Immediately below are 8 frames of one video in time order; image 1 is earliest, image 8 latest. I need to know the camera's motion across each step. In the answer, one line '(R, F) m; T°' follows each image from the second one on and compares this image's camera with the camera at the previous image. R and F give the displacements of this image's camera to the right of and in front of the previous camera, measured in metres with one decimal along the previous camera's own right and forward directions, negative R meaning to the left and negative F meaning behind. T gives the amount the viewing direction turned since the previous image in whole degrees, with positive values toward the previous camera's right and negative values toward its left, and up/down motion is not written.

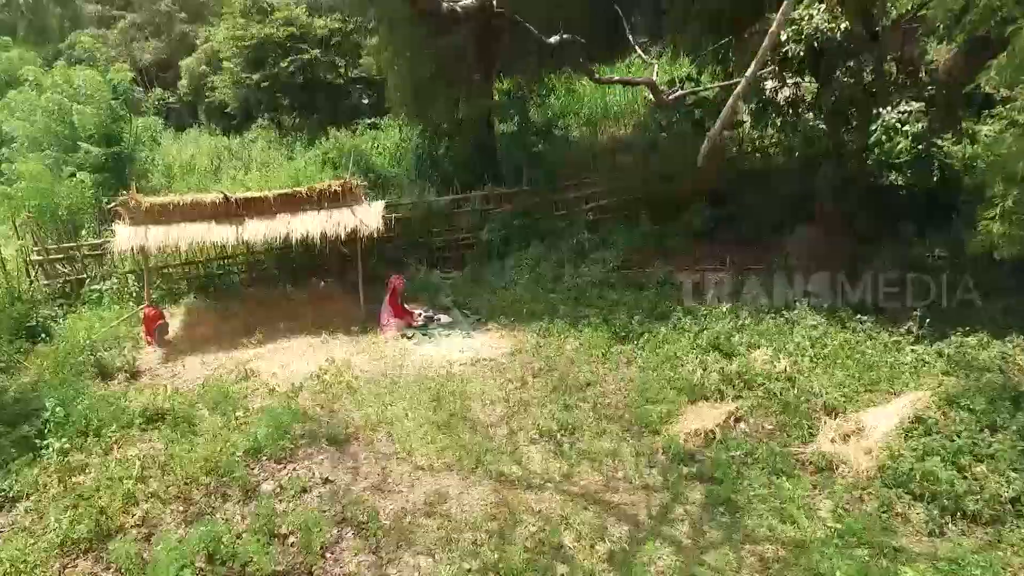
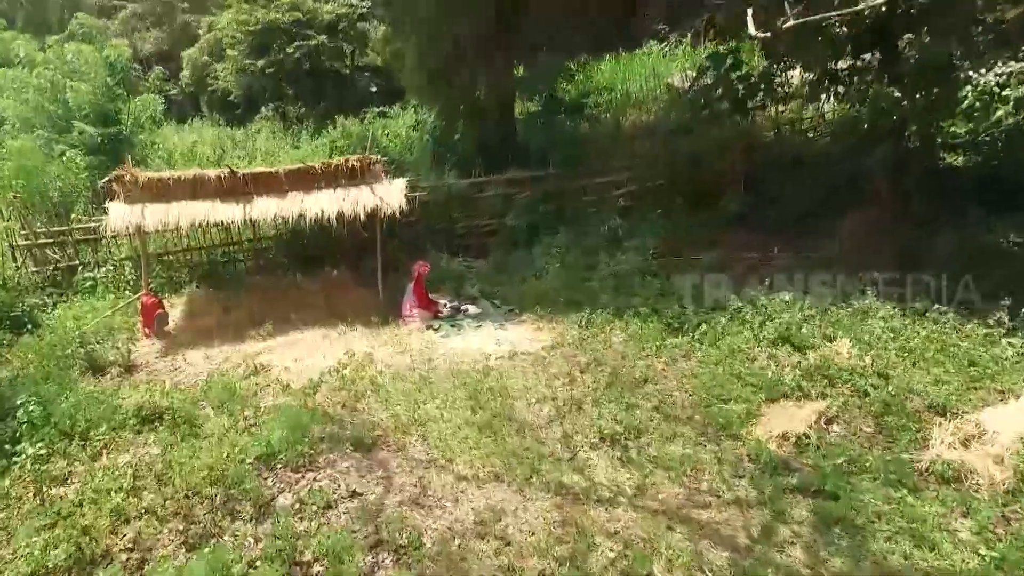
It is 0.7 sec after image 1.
(-0.5, +1.0) m; 0°
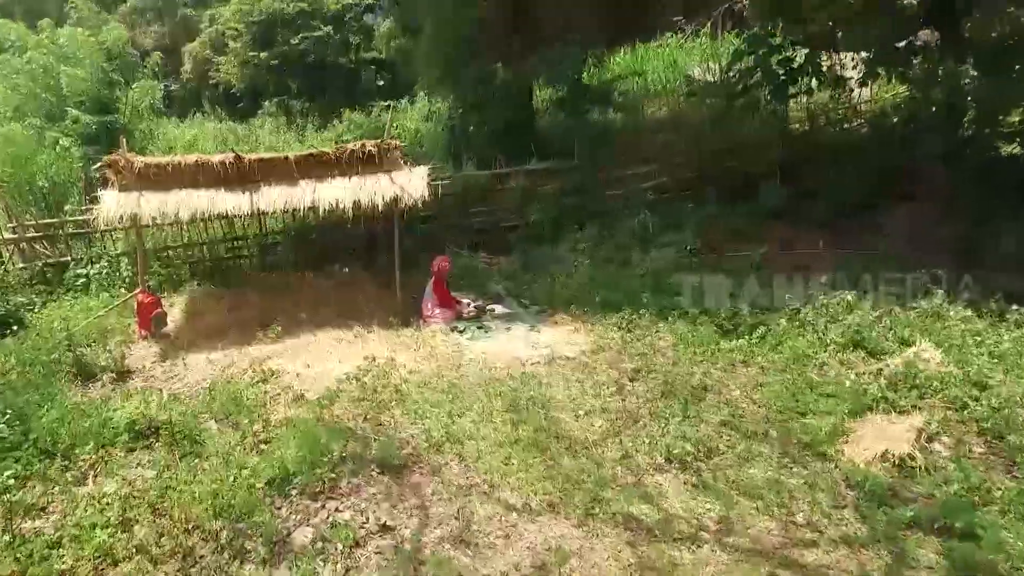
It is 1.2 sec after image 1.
(-0.4, +0.8) m; 0°
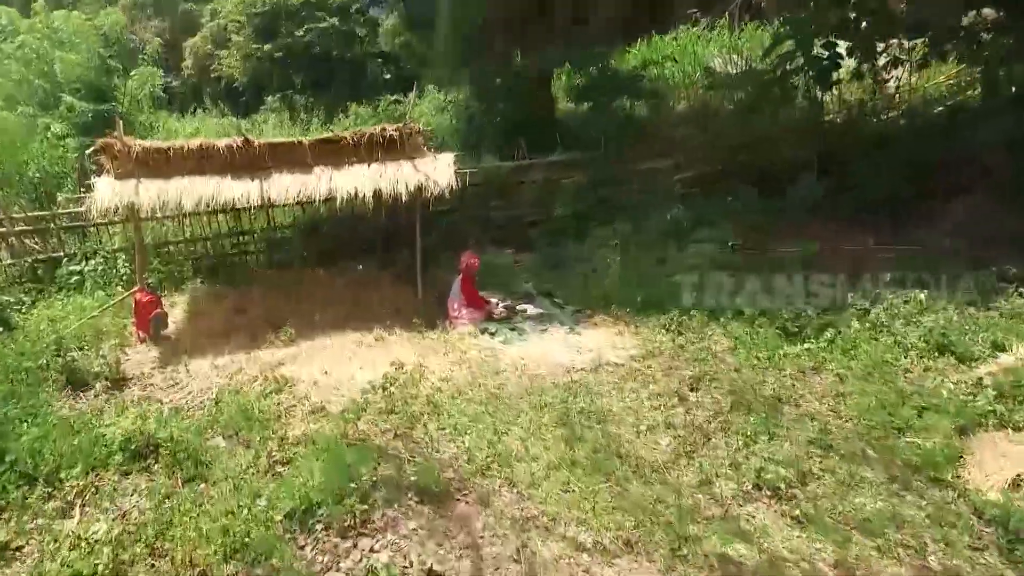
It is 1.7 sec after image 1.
(-0.4, +0.7) m; 0°
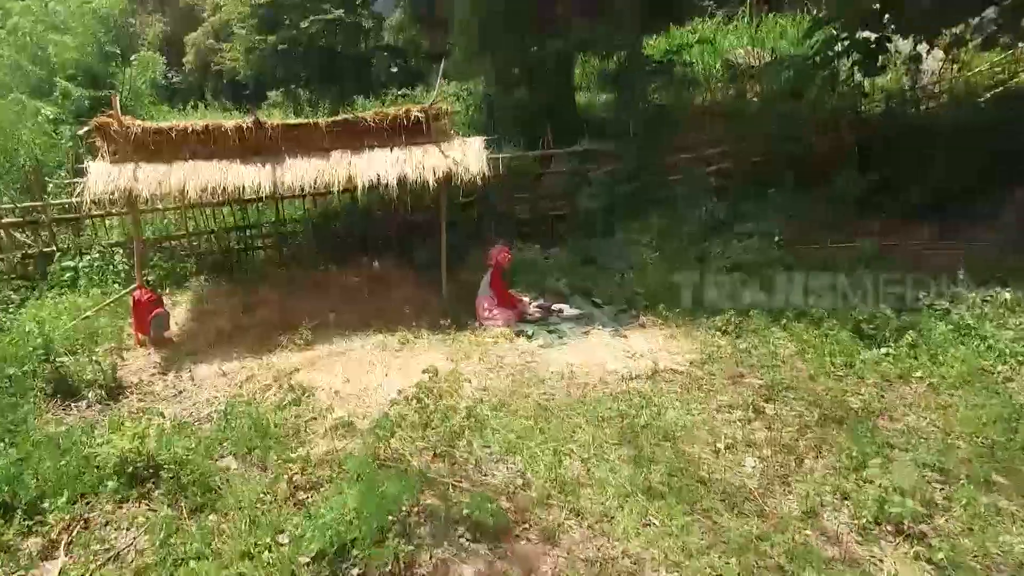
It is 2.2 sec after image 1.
(-0.4, +0.7) m; 0°
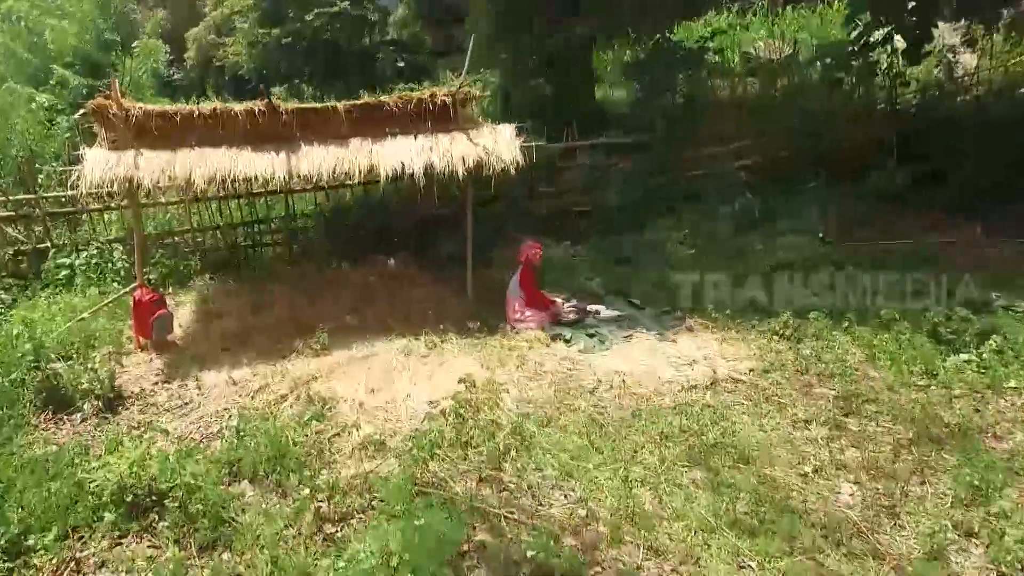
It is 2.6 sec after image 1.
(-0.4, +0.6) m; 0°
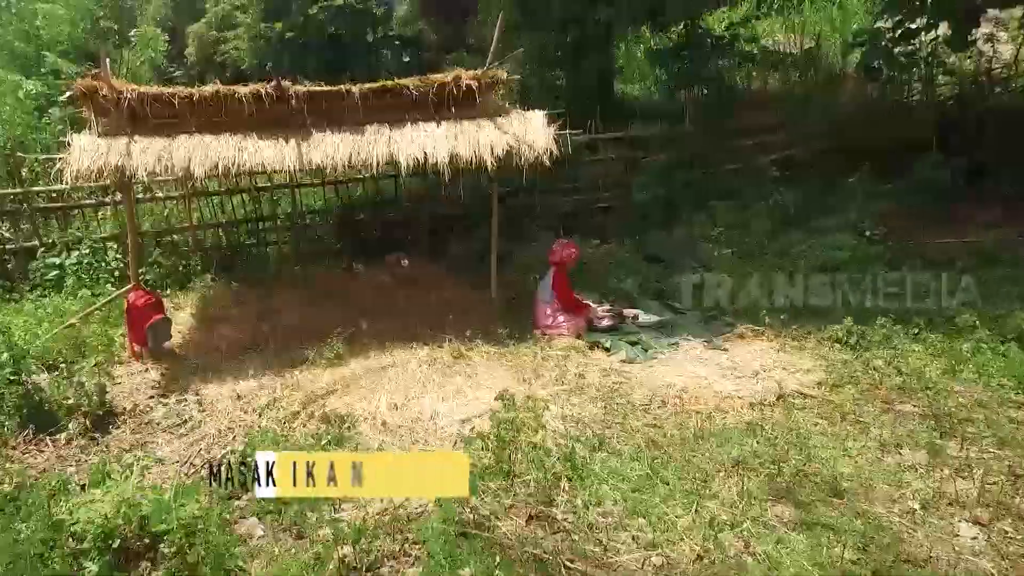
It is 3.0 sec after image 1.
(-0.3, +0.6) m; 0°
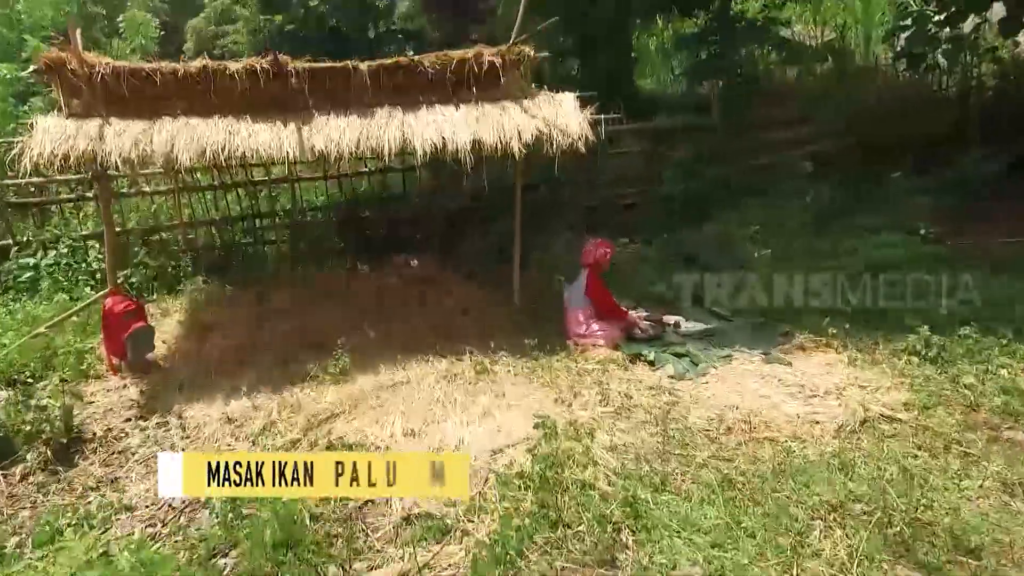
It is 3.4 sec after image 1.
(-0.2, +0.7) m; 0°
